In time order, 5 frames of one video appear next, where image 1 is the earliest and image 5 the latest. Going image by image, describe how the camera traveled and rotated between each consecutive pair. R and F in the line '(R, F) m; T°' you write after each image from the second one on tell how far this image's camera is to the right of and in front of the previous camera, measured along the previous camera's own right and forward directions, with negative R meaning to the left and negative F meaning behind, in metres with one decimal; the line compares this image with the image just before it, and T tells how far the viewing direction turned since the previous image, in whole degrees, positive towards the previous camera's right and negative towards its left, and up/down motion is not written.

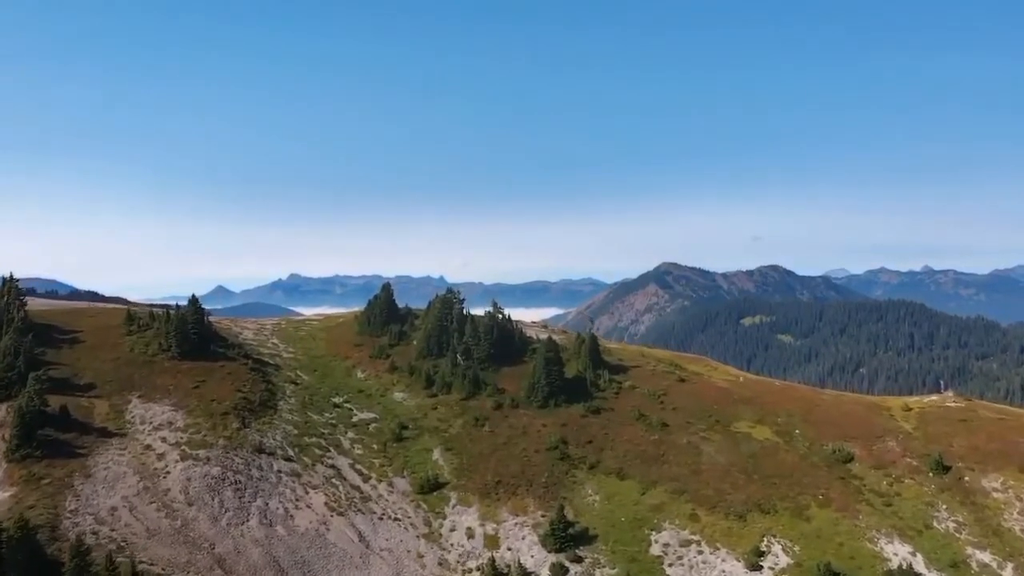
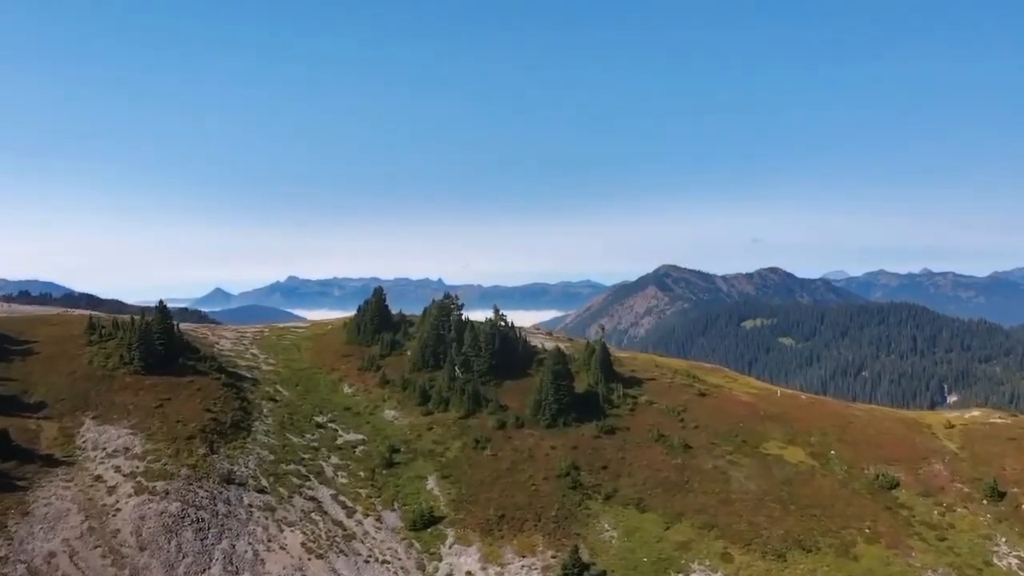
(-0.8, +10.9) m; 0°
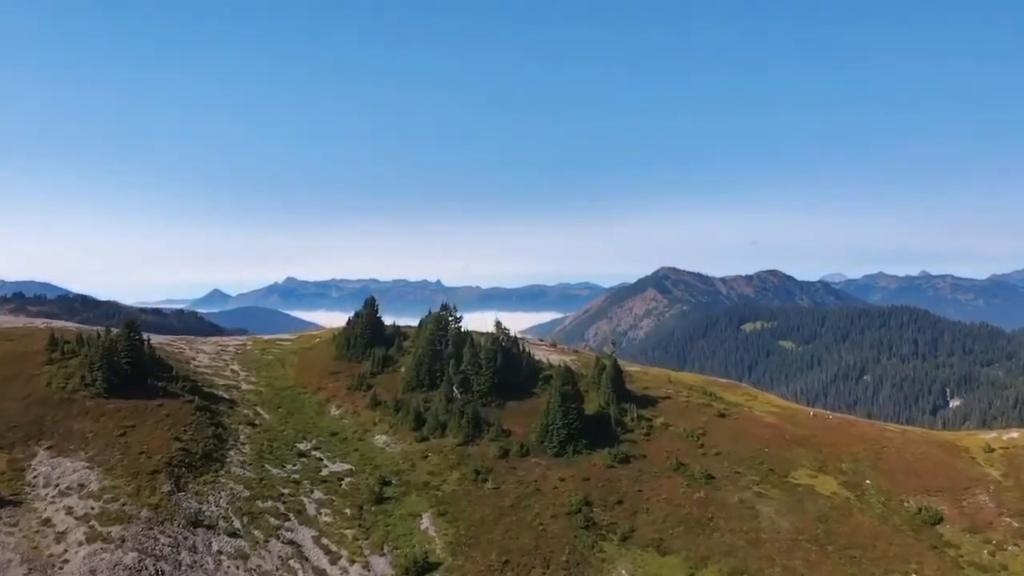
(-0.7, +8.8) m; 0°
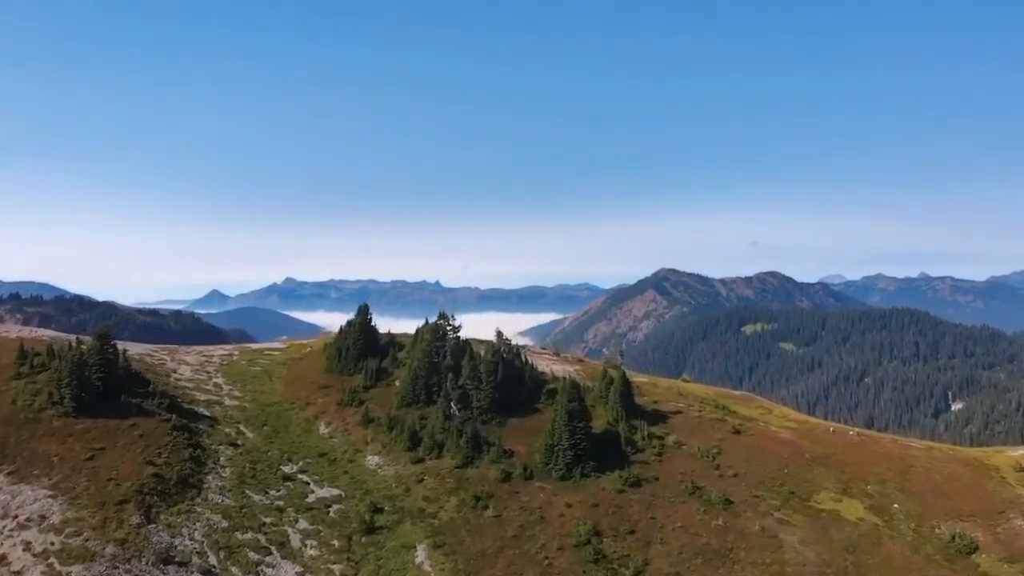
(-0.4, +6.1) m; 0°
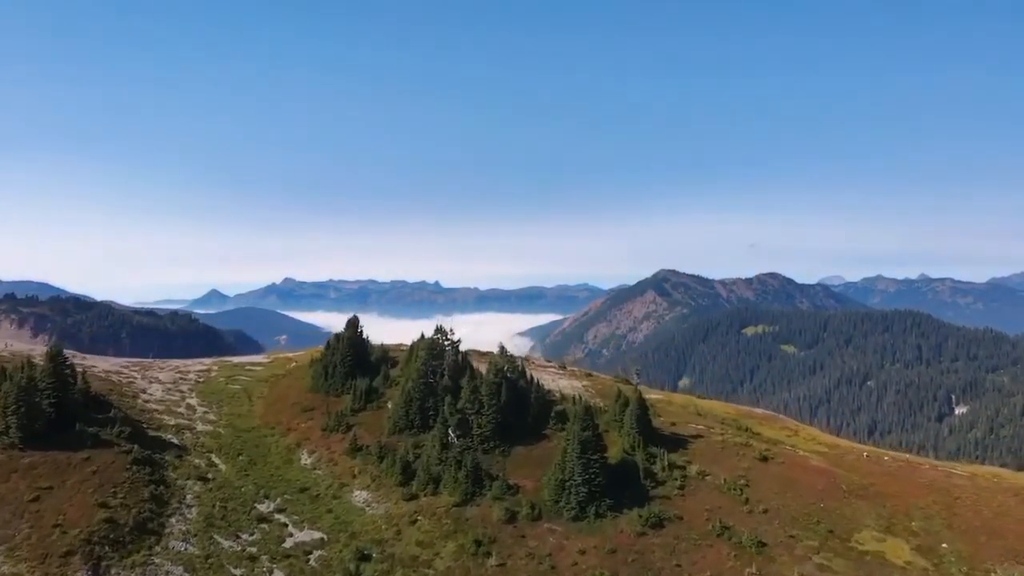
(-0.7, +9.0) m; 0°
